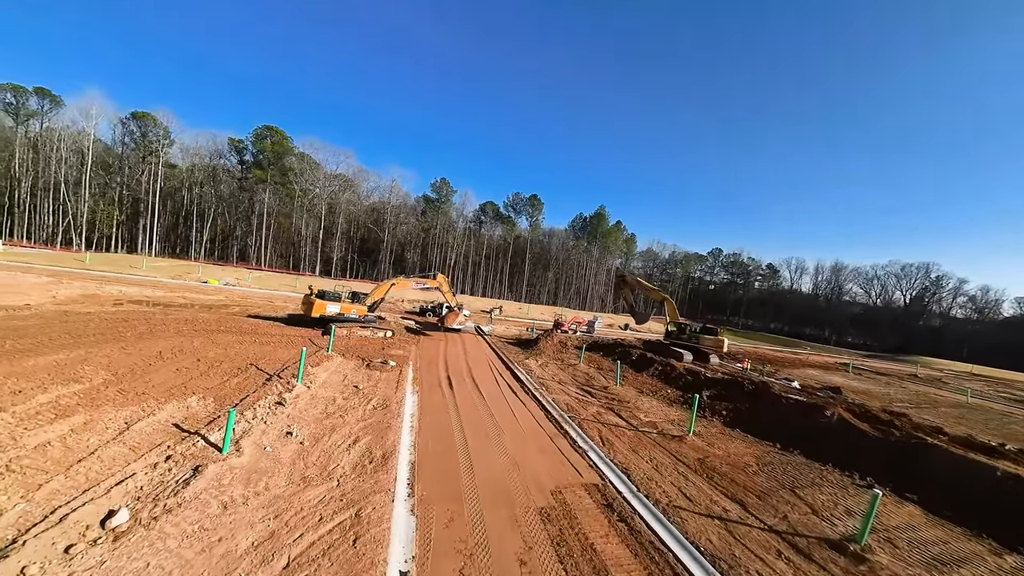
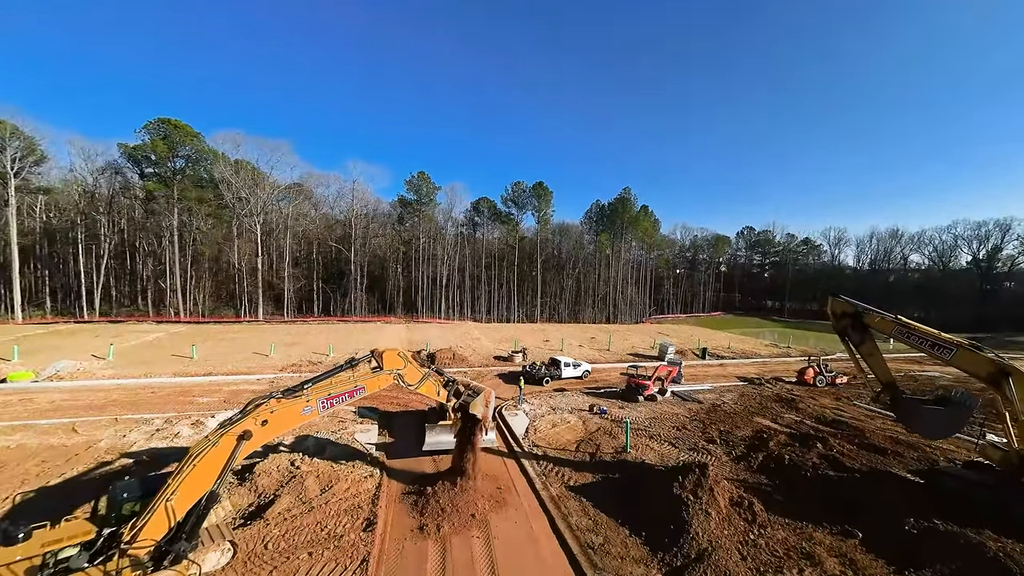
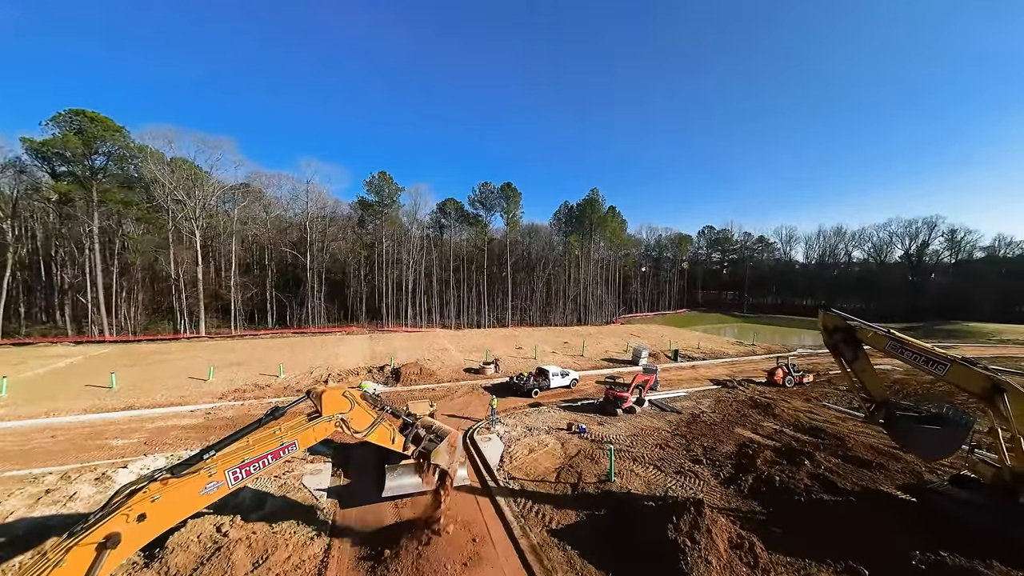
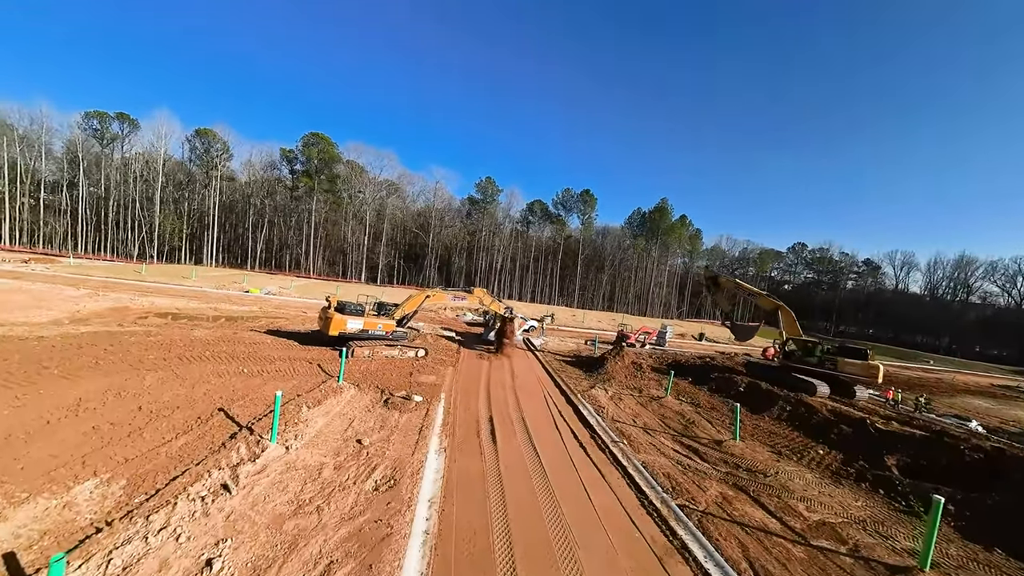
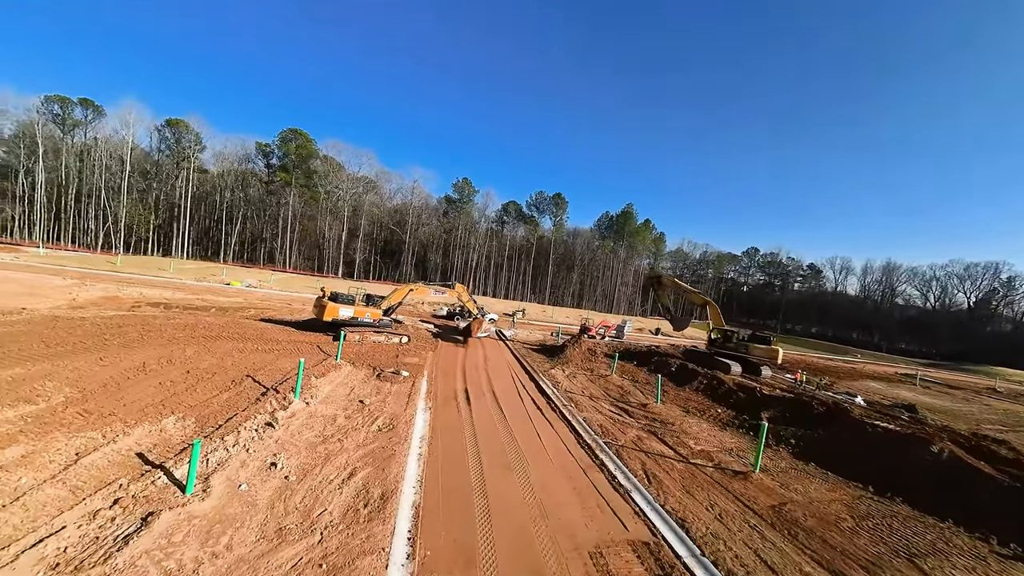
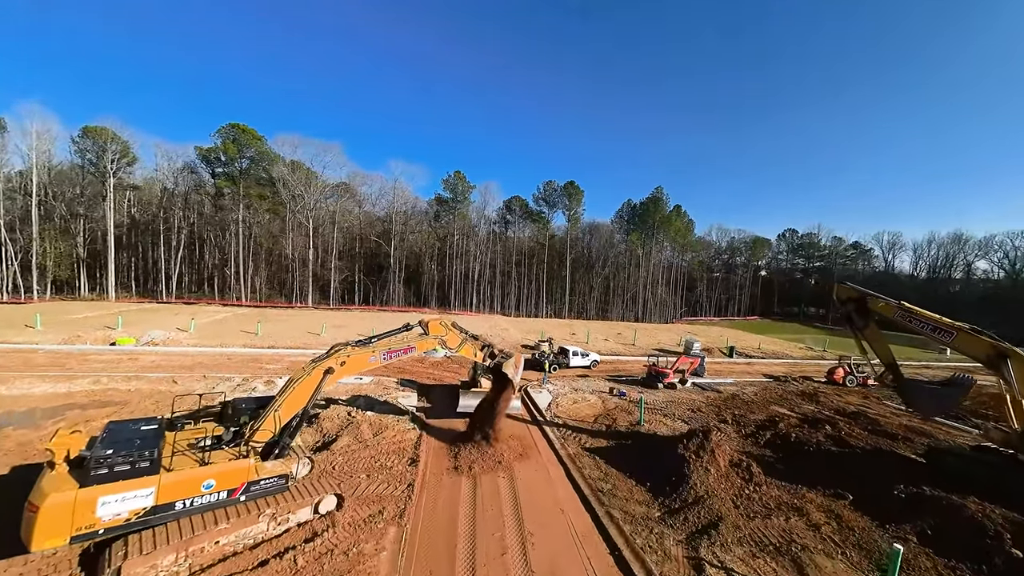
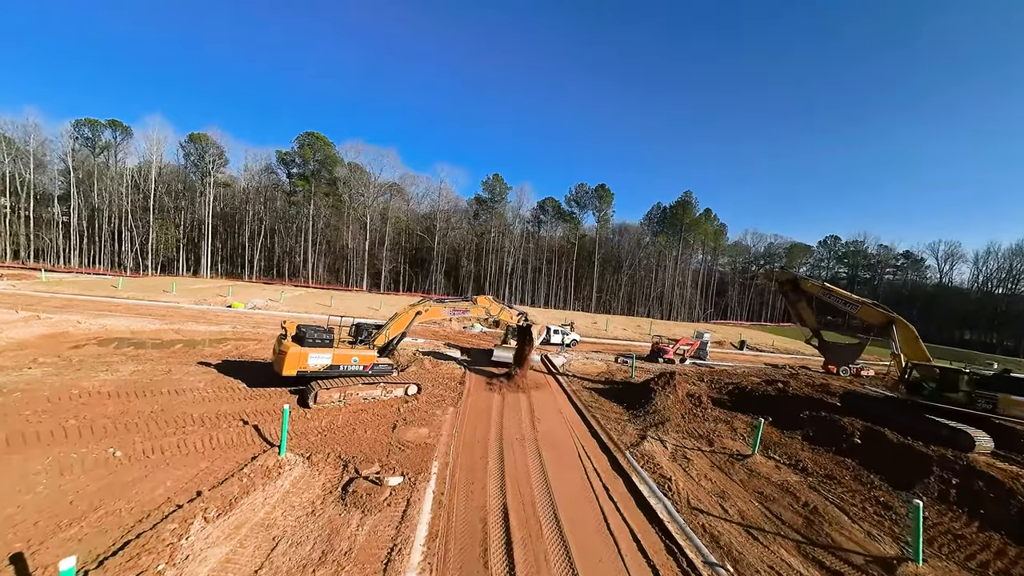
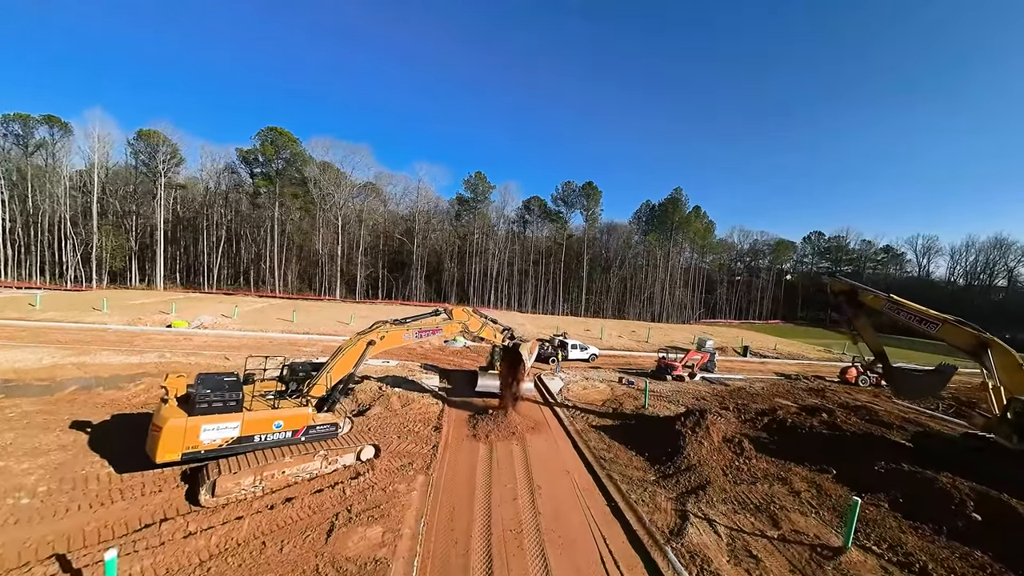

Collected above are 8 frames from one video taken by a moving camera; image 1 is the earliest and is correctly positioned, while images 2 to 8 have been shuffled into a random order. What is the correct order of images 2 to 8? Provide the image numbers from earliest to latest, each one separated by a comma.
5, 4, 7, 8, 6, 2, 3
